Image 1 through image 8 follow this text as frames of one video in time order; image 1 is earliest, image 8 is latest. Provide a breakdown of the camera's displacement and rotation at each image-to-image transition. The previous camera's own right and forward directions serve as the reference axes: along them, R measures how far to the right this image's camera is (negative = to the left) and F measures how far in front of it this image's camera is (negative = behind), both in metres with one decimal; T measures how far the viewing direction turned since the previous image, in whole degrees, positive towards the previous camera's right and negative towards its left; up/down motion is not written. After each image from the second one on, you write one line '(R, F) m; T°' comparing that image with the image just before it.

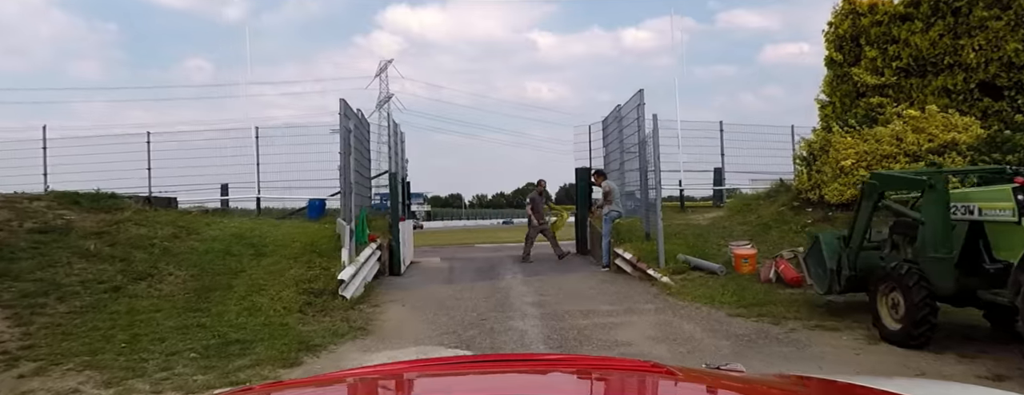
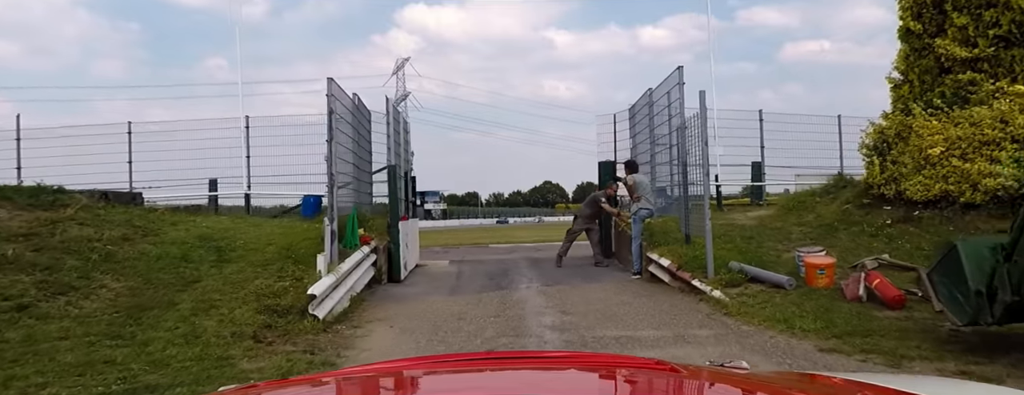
(0.0, +1.5) m; -2°
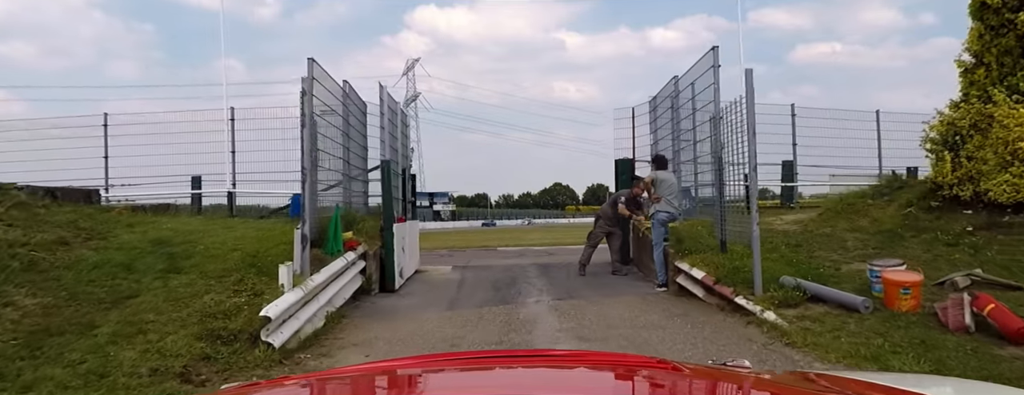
(0.0, +1.2) m; -1°
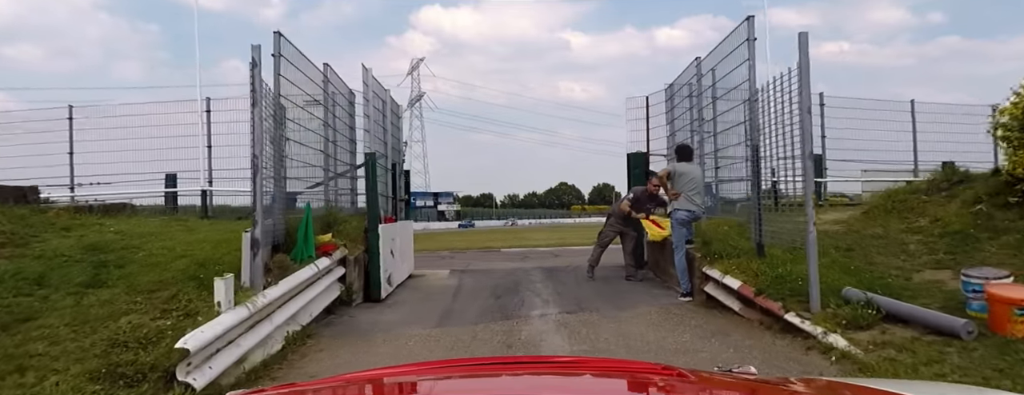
(+0.1, +1.1) m; -1°
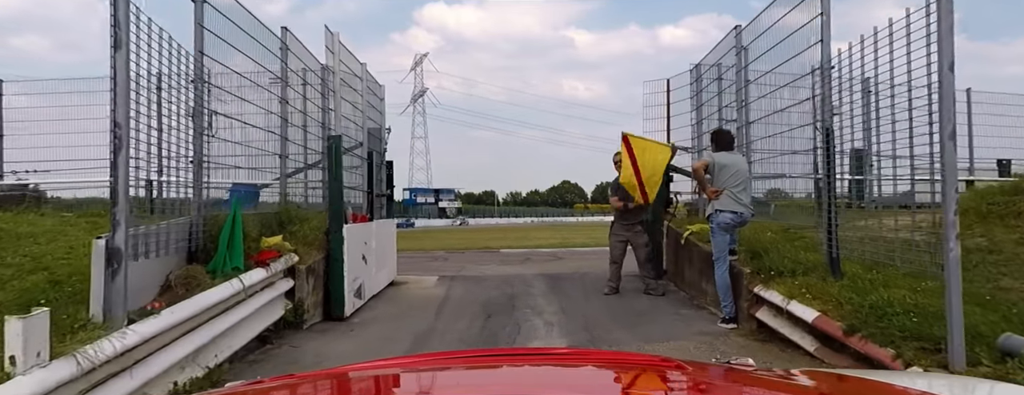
(+0.1, +1.6) m; 0°
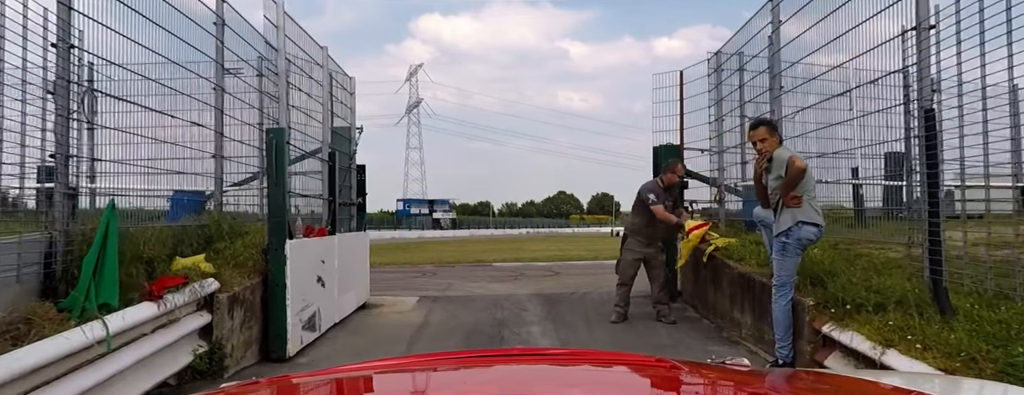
(+0.1, +1.4) m; 0°
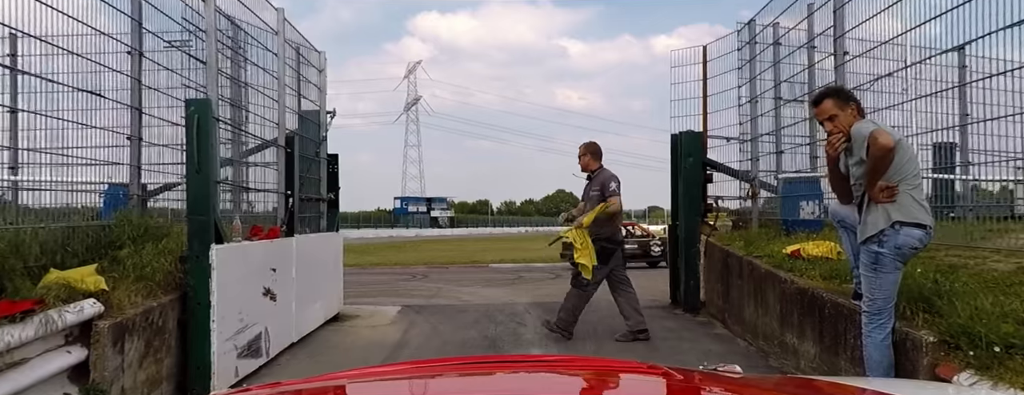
(0.0, +1.3) m; 0°
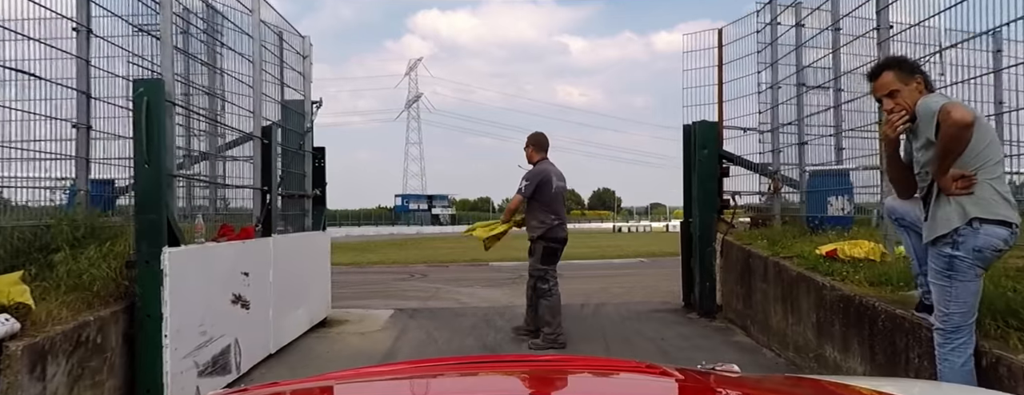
(0.0, +0.6) m; 0°
